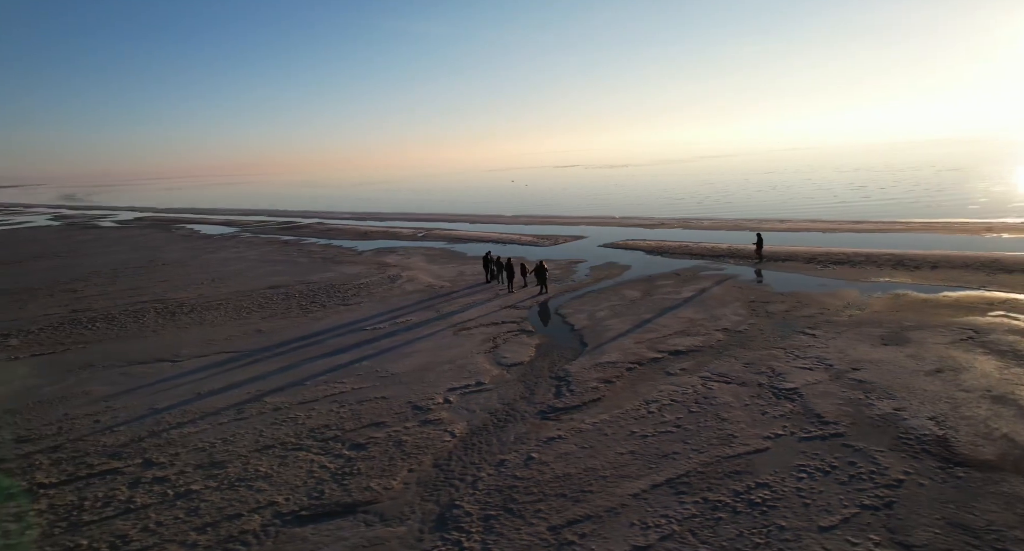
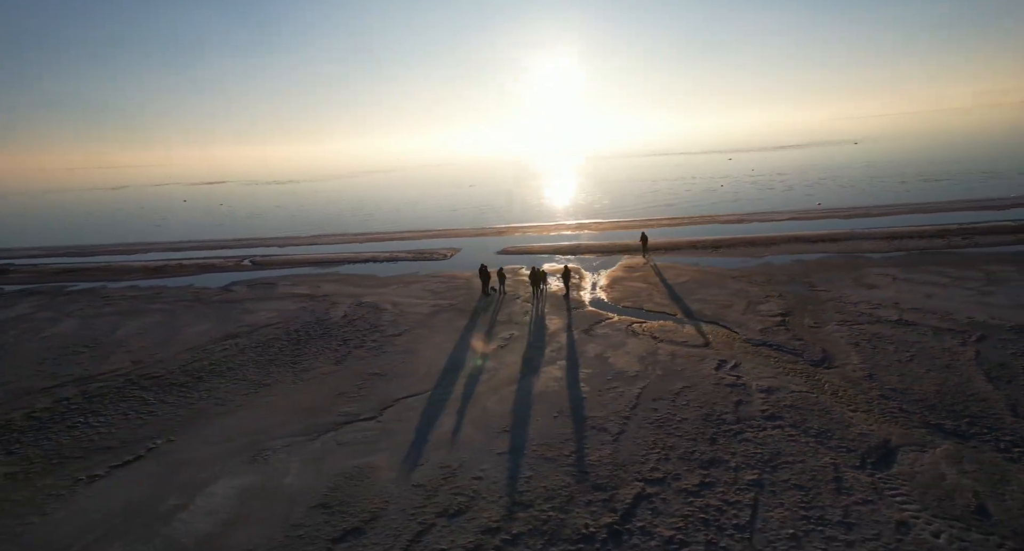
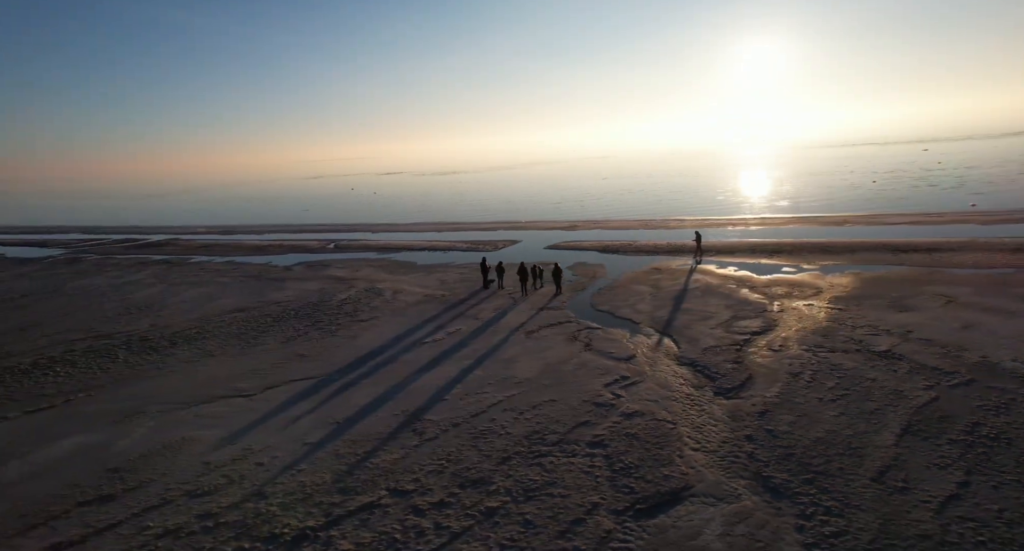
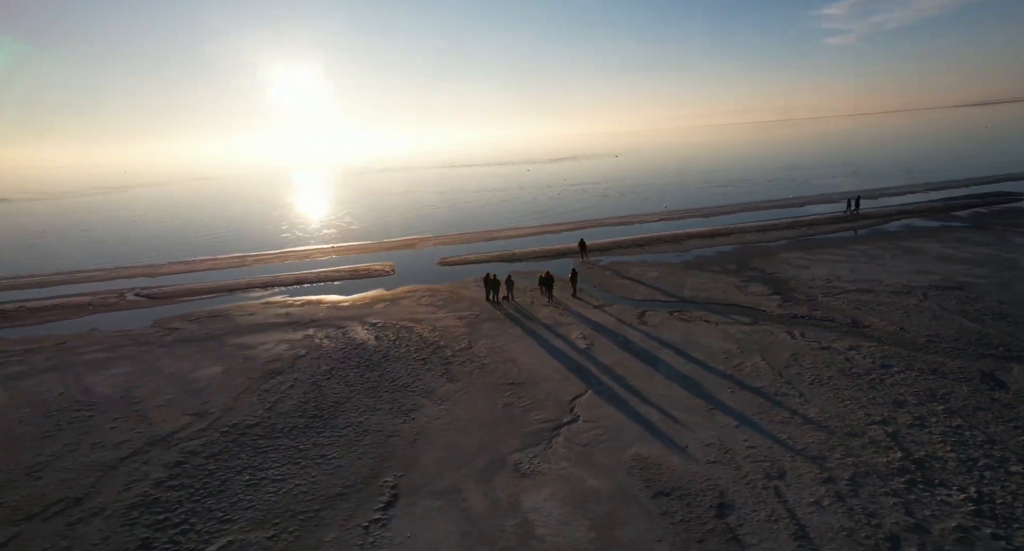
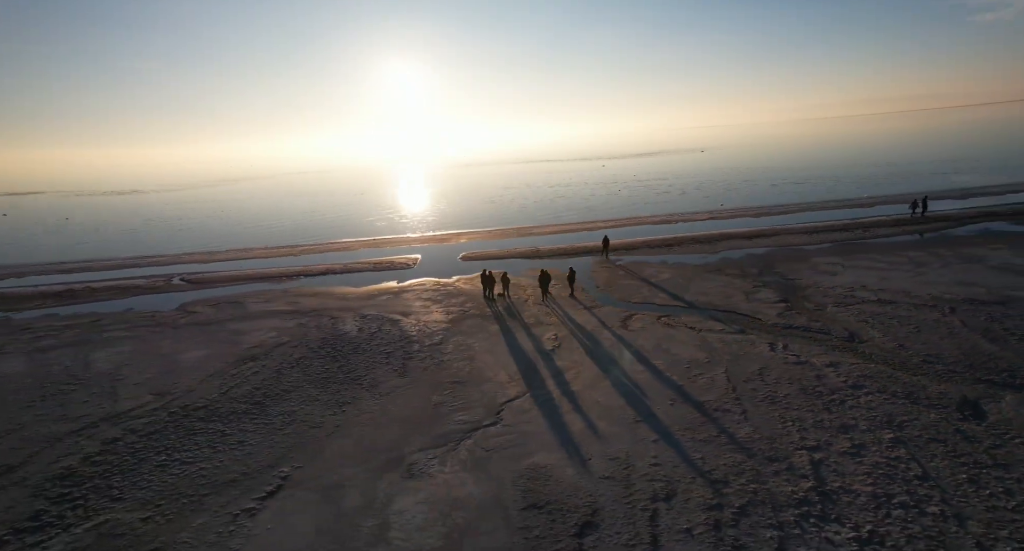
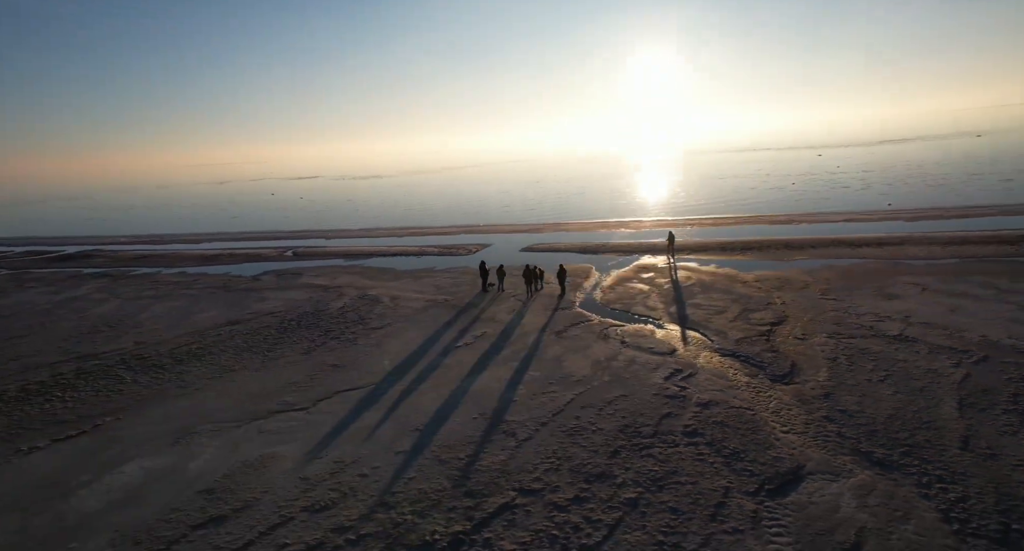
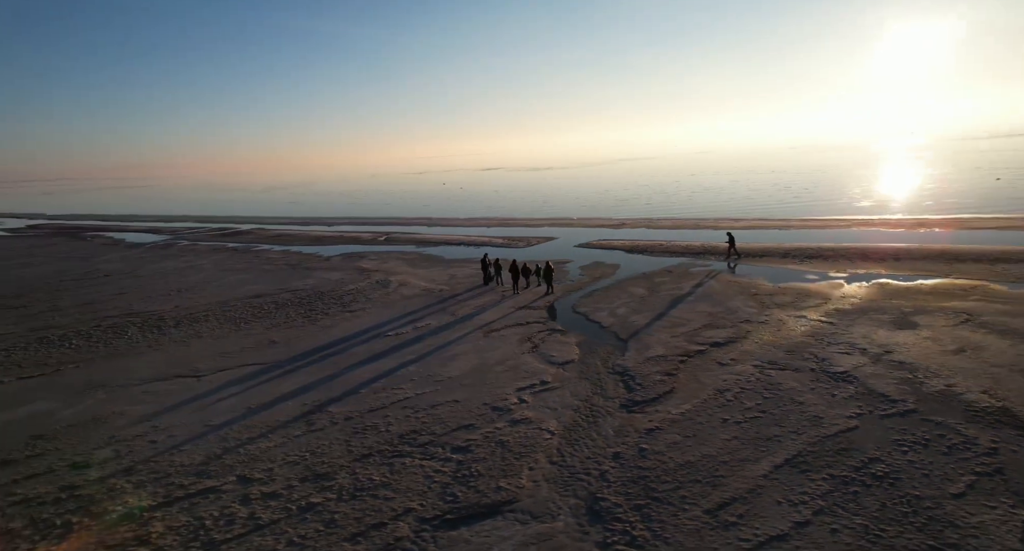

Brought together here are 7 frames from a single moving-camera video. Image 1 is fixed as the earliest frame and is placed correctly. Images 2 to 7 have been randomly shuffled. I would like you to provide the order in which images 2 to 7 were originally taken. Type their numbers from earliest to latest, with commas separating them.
7, 3, 6, 2, 5, 4
